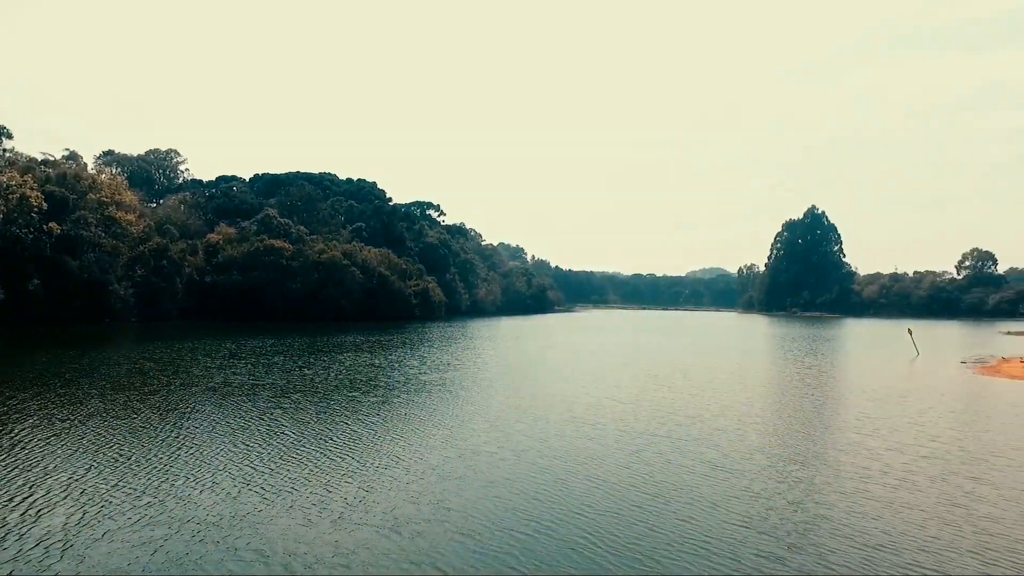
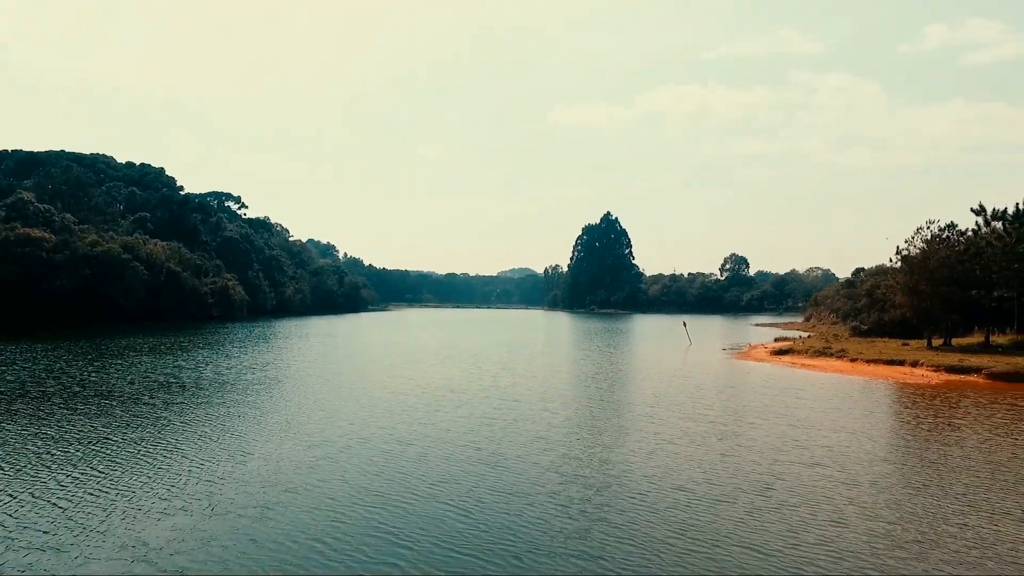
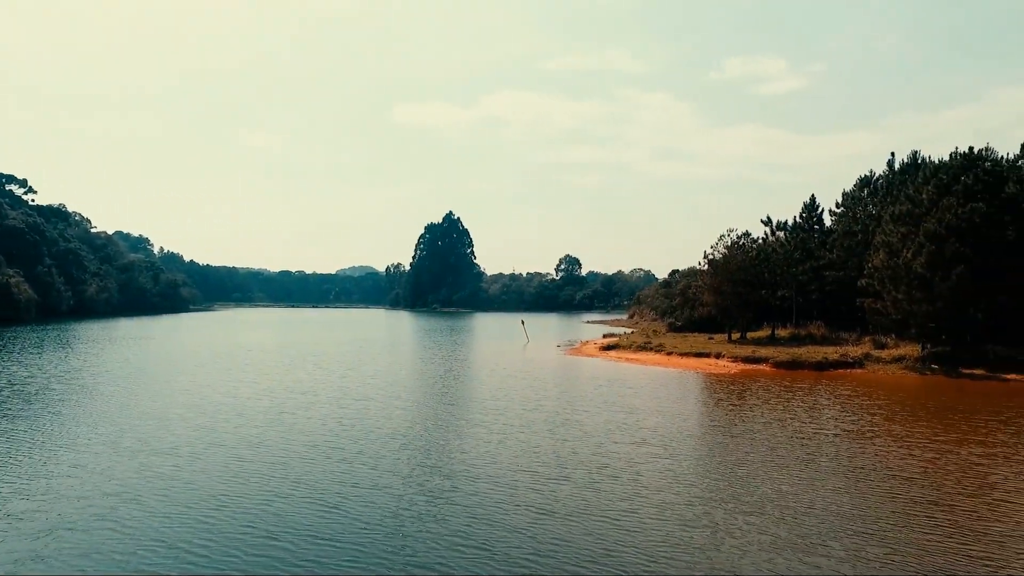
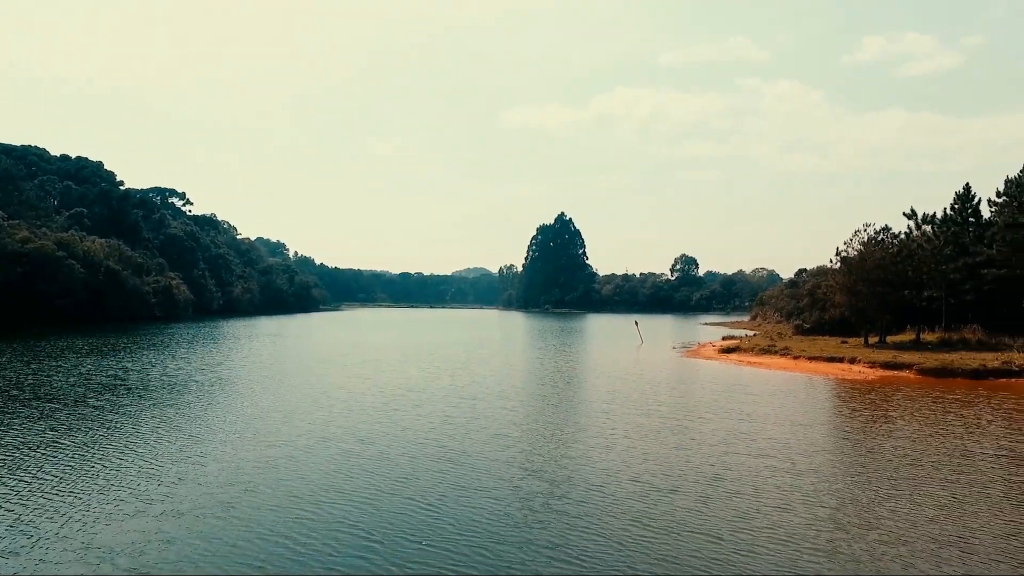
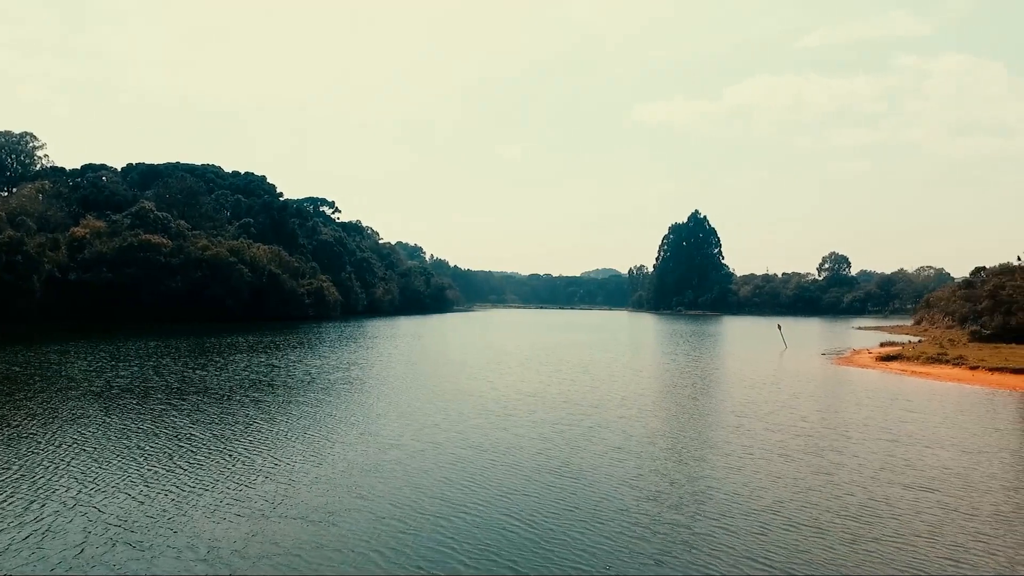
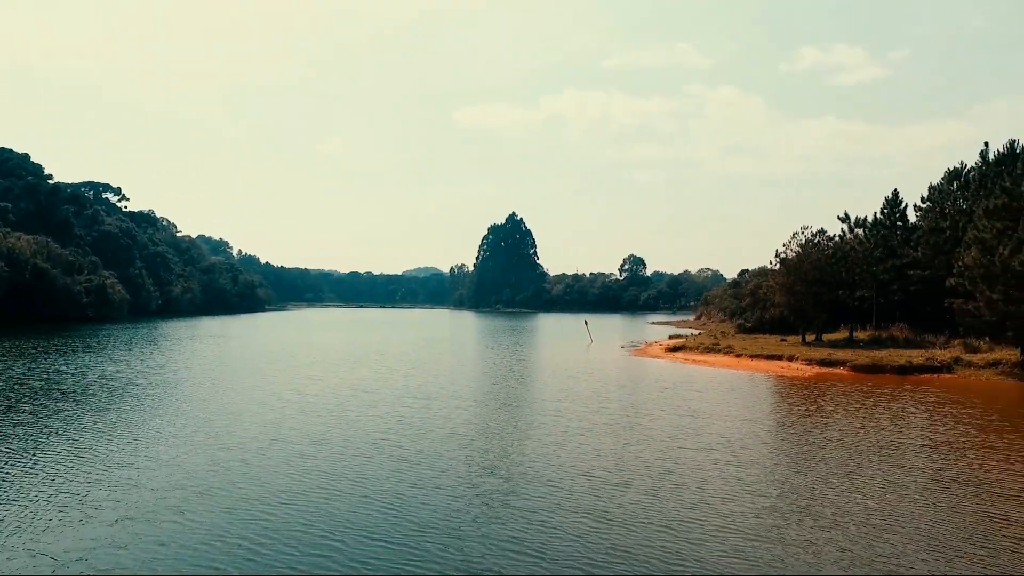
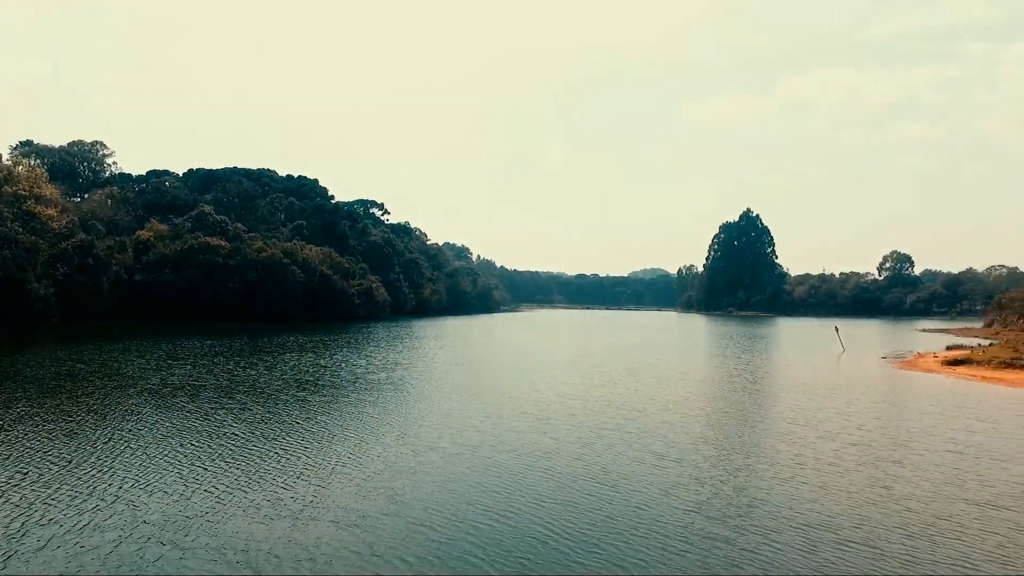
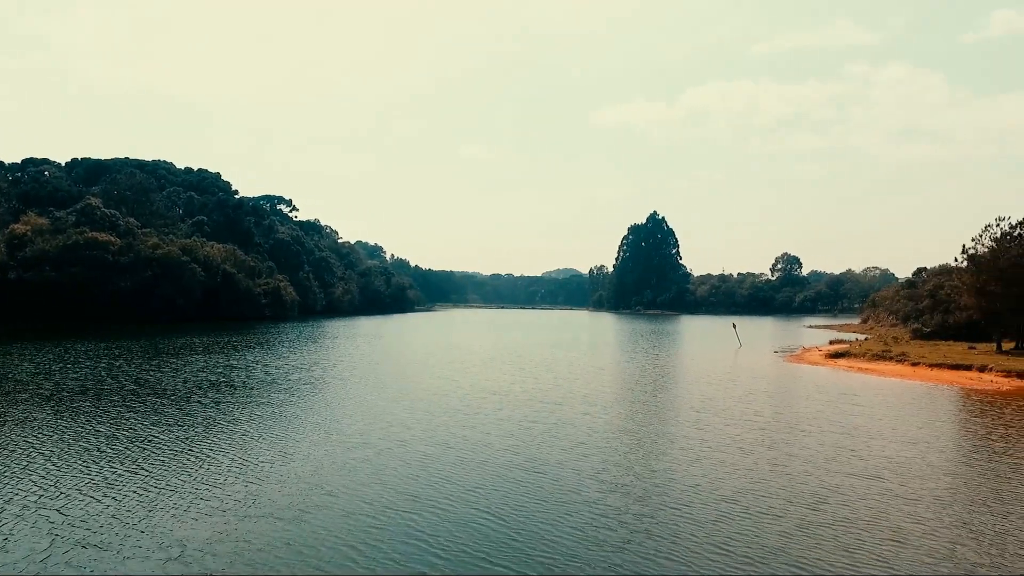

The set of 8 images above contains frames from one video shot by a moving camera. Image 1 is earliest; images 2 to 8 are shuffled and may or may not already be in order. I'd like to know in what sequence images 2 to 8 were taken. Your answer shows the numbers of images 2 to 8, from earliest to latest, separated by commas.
7, 5, 8, 2, 4, 6, 3
